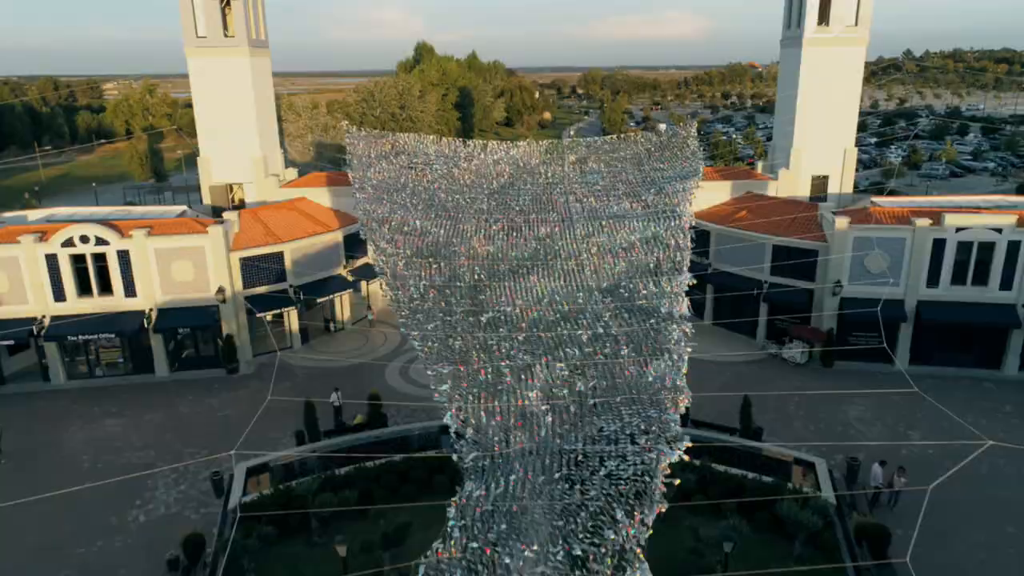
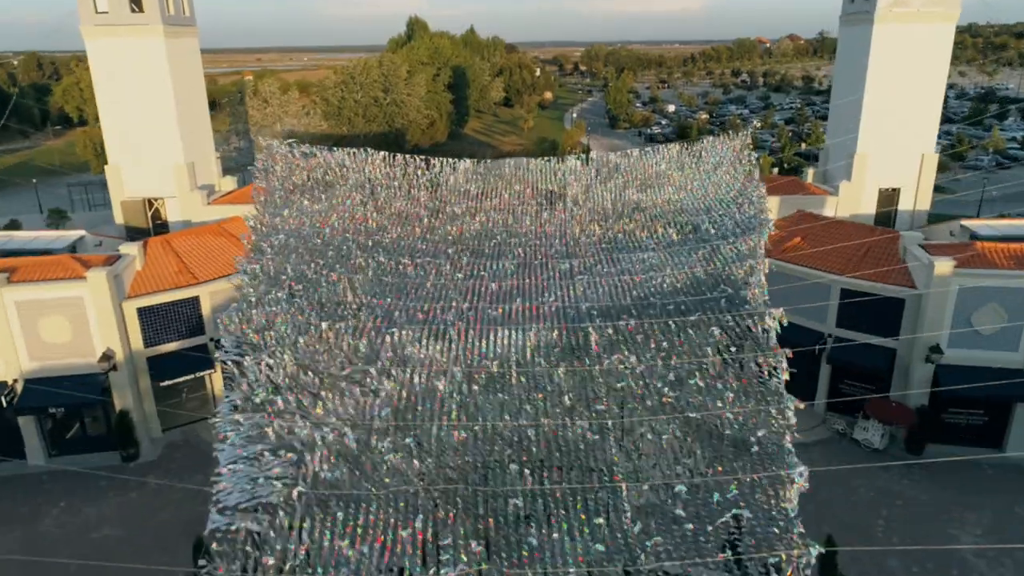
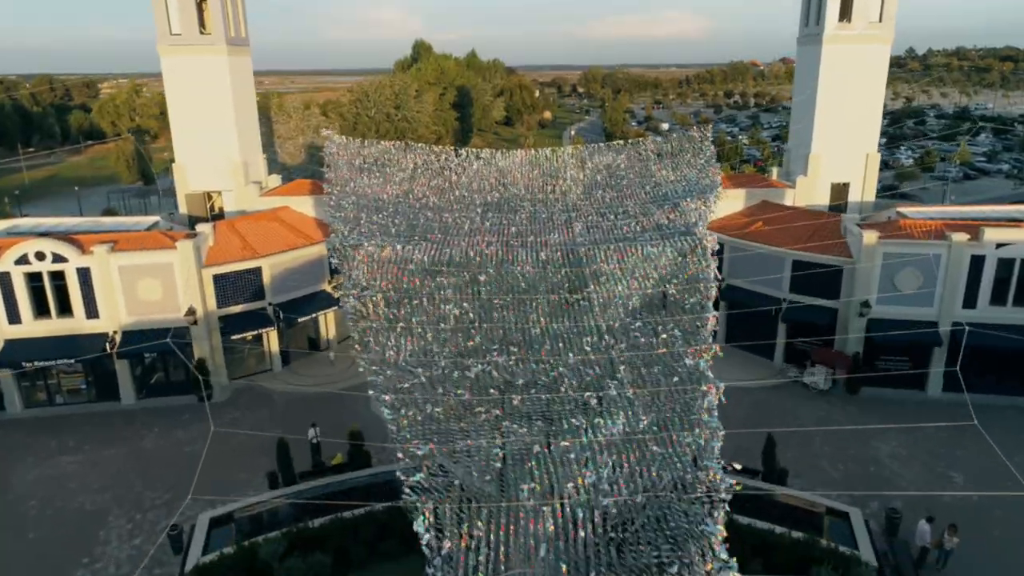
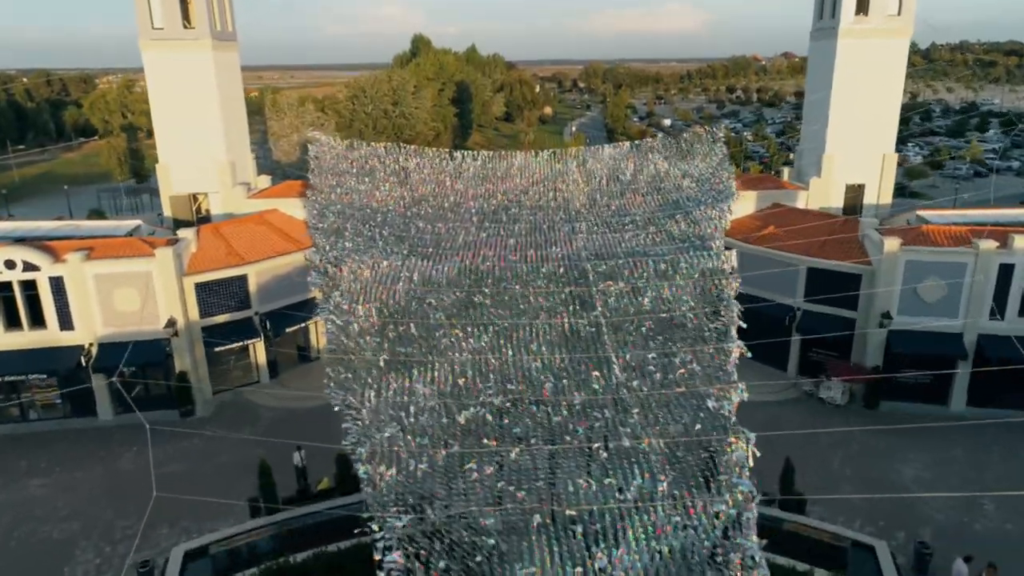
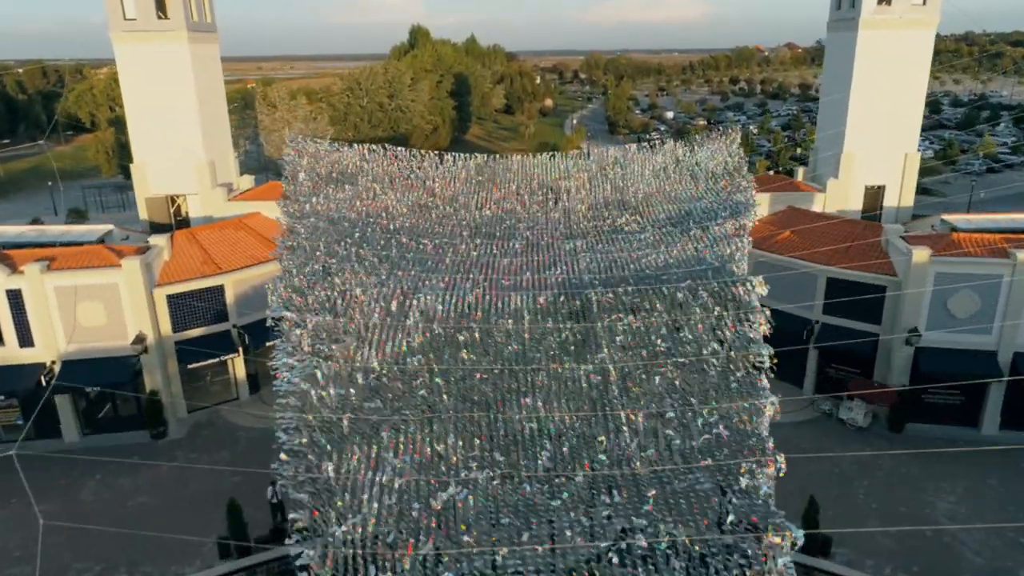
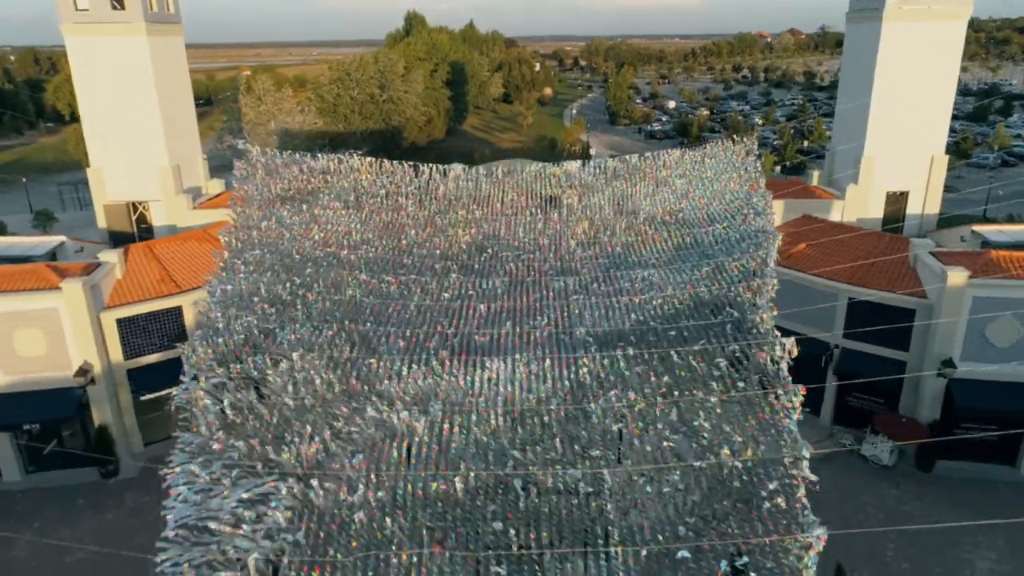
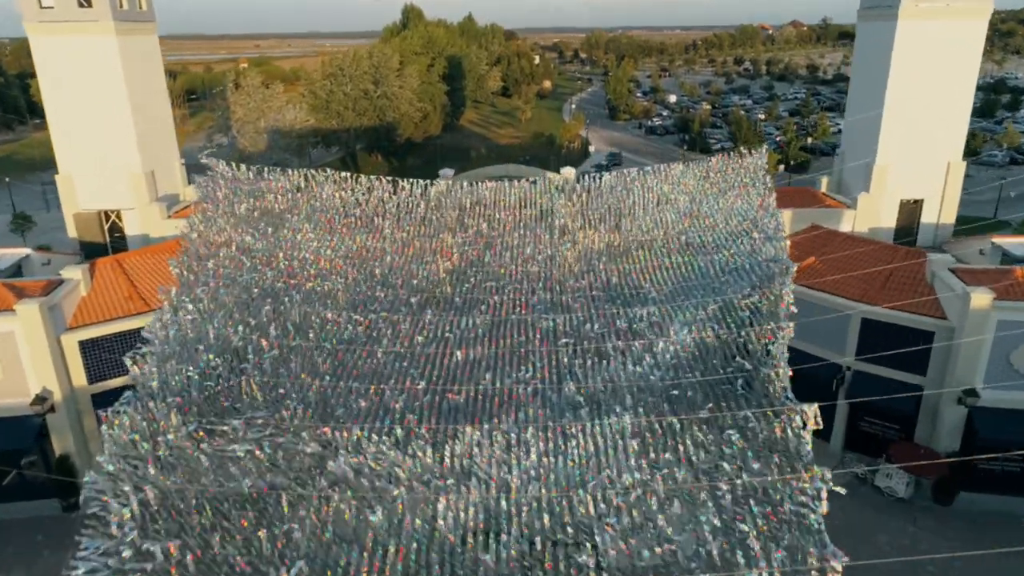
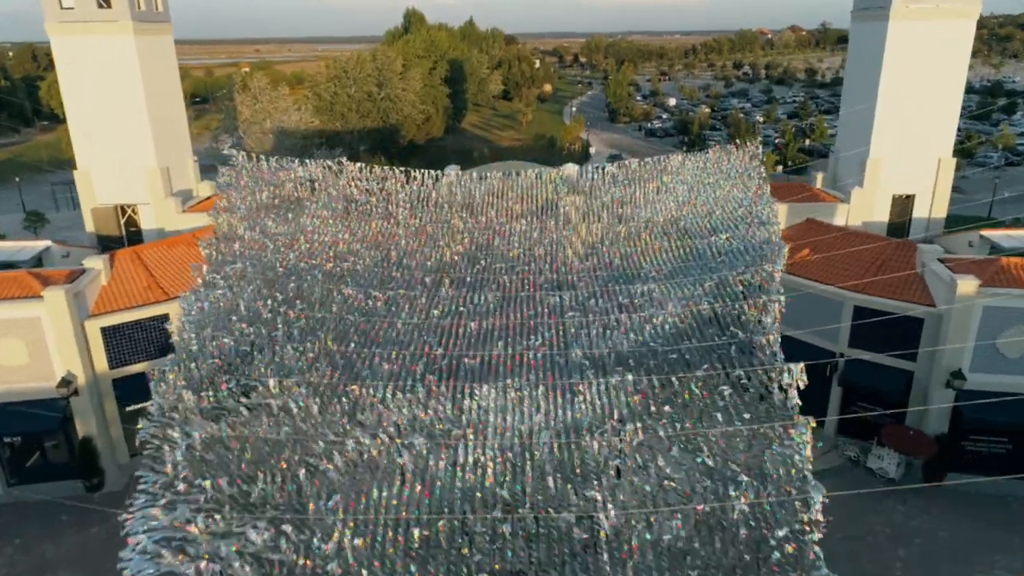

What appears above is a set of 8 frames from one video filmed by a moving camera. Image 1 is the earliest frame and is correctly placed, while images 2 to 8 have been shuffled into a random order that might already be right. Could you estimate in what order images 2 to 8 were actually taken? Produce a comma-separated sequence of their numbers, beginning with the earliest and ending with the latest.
3, 4, 5, 2, 6, 8, 7
